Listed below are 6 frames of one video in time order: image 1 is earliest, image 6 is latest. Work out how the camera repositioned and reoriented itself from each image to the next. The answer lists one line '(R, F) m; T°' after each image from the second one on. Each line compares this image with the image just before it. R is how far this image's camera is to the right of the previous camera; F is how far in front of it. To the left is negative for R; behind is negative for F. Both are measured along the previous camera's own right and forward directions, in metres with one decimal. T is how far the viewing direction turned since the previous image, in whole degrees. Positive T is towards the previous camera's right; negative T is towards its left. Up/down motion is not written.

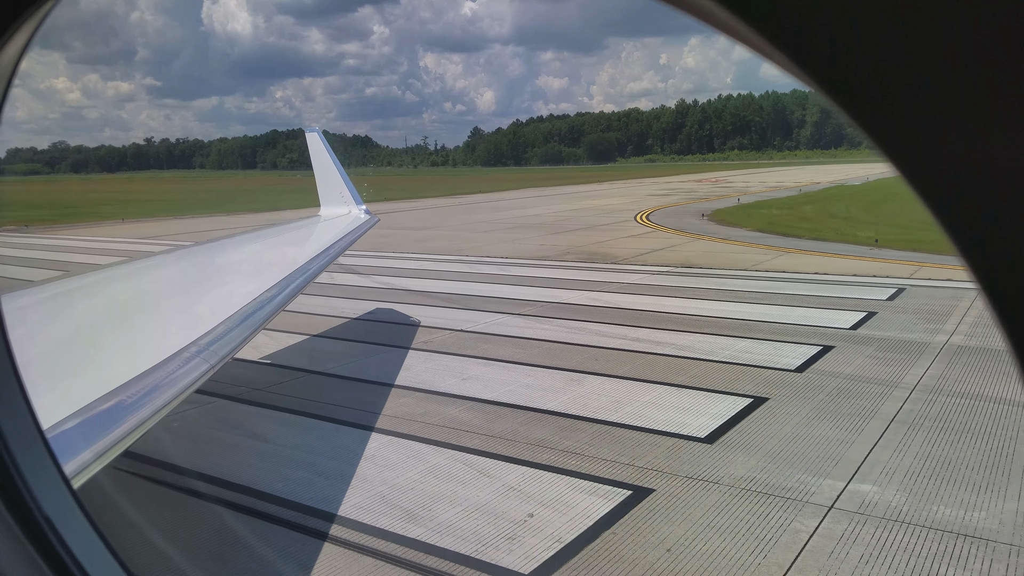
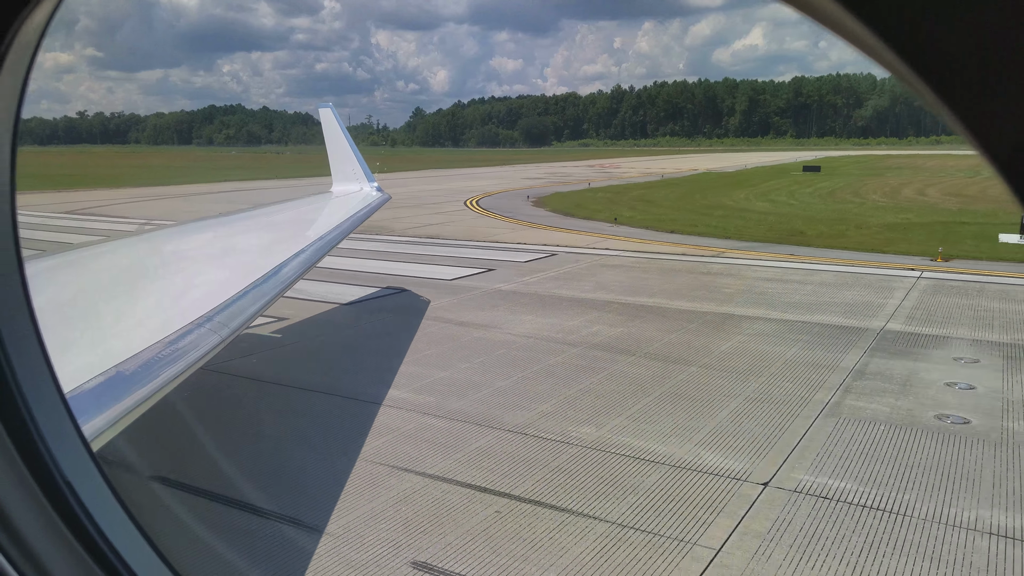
(0.0, -0.2) m; +4°
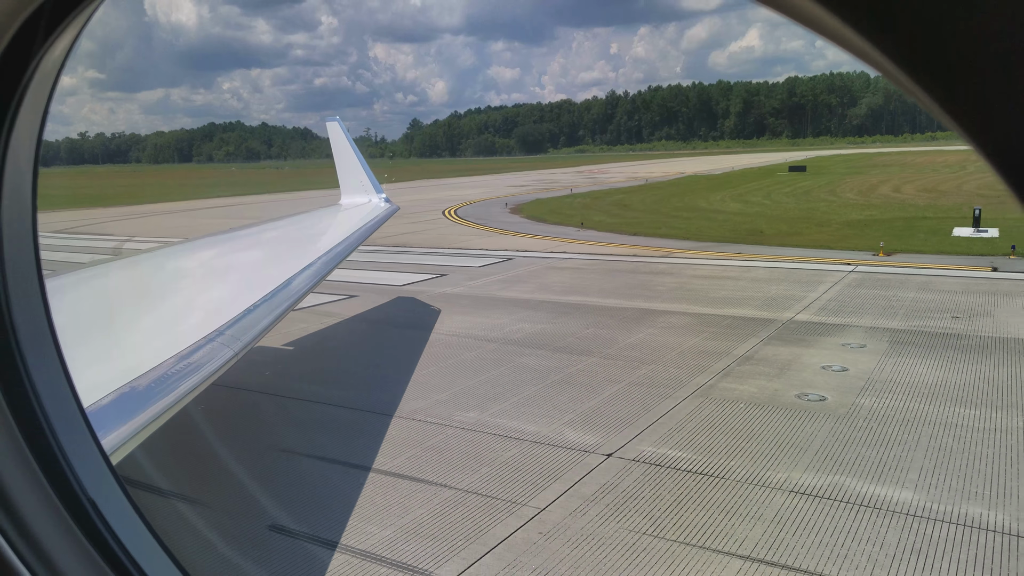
(-0.6, +0.5) m; 0°
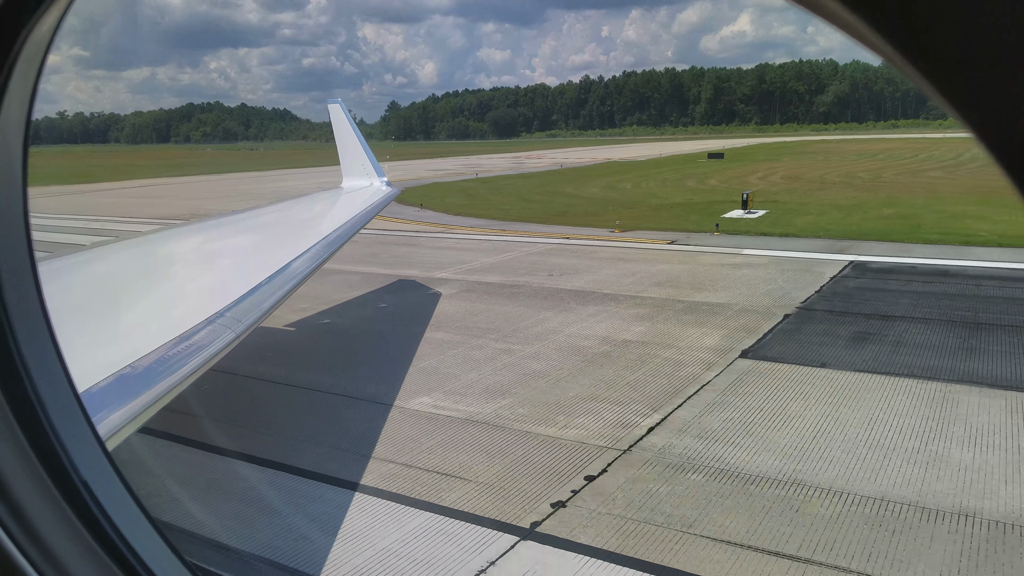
(+0.6, -0.6) m; 0°
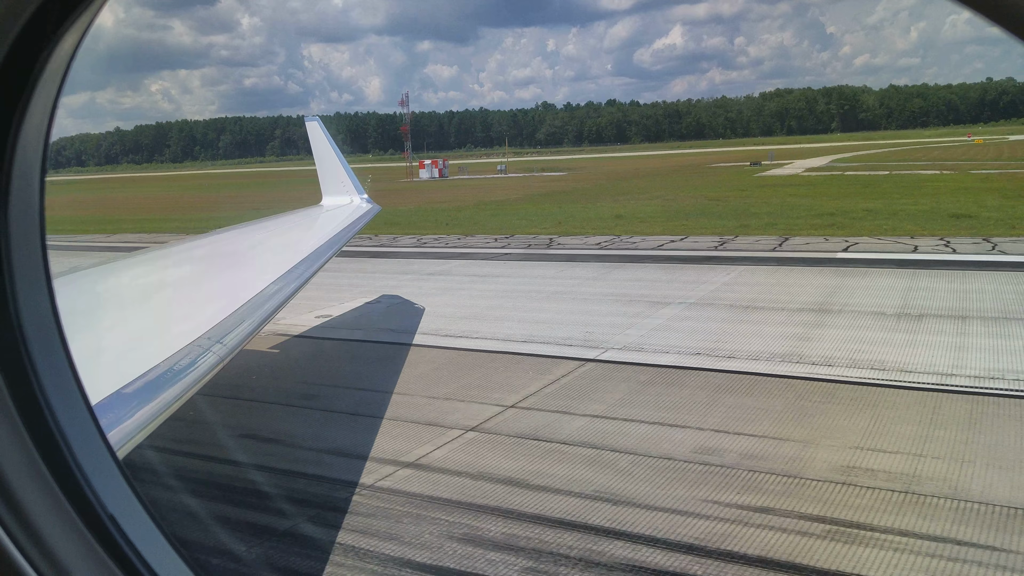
(-3.4, +0.3) m; +6°
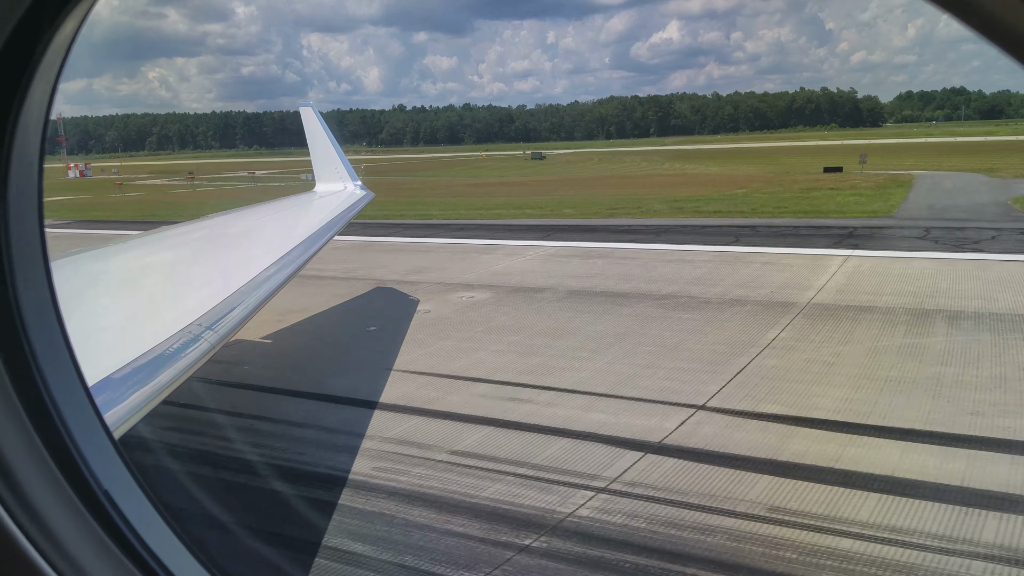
(+0.4, -0.6) m; 0°
